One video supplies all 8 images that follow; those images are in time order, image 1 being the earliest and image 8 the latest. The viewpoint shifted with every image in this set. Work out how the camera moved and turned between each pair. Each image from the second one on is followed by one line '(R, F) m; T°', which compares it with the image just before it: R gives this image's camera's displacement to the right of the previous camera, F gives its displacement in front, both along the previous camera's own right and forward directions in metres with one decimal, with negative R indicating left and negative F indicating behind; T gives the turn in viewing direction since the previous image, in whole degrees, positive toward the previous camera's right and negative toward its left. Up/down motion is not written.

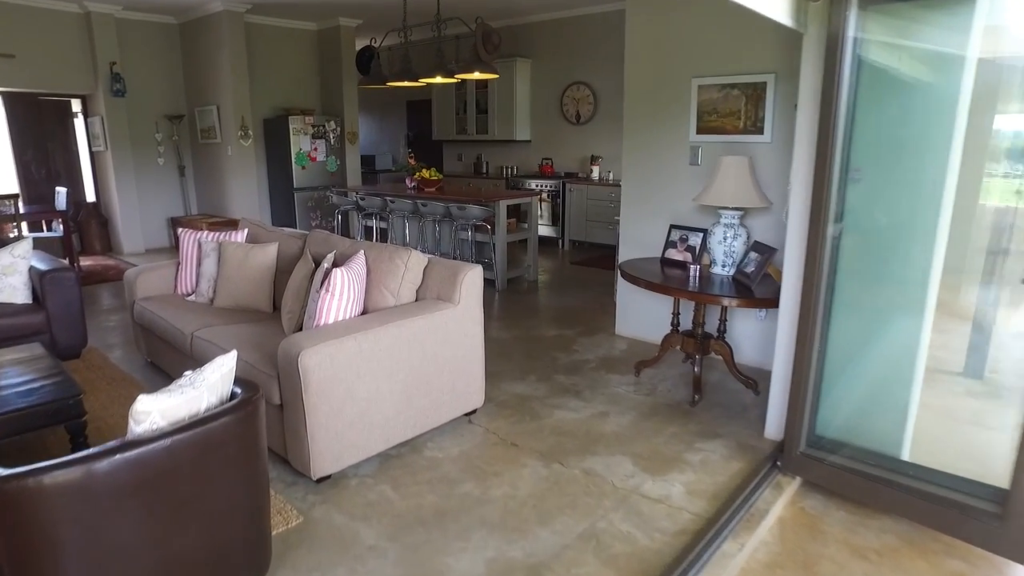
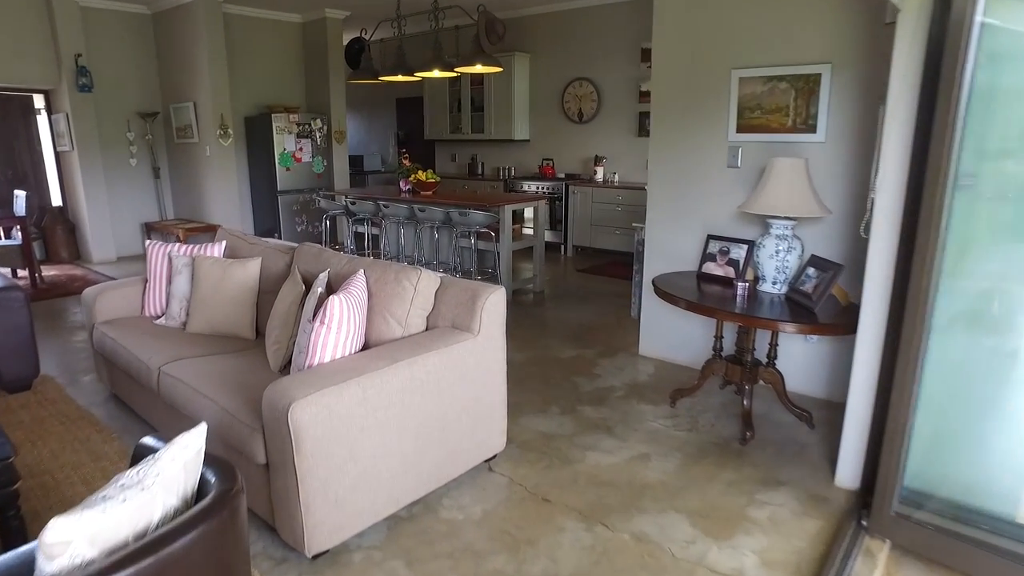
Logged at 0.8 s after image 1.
(-0.2, +0.5) m; +1°
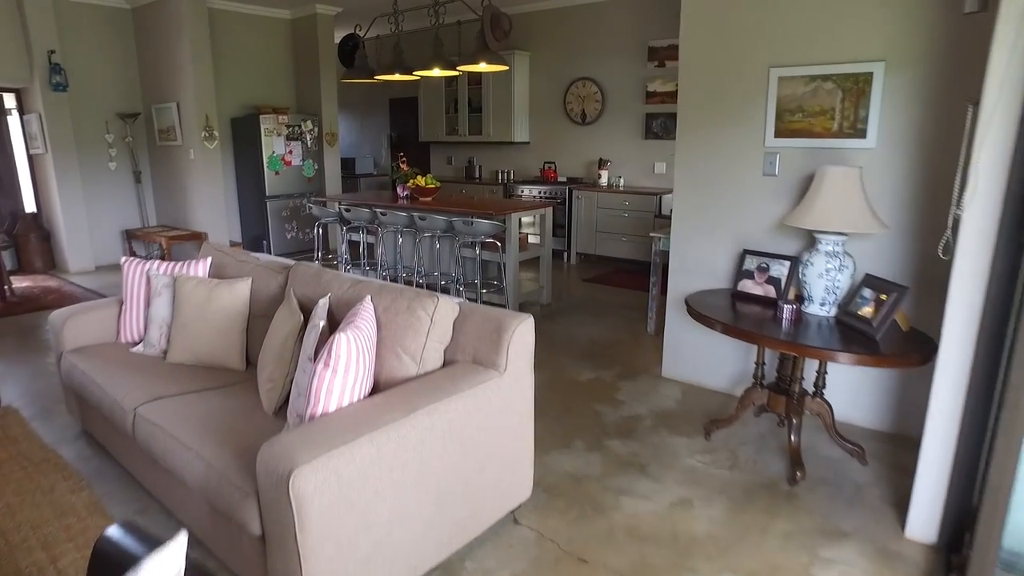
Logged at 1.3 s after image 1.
(-0.1, +0.3) m; +1°
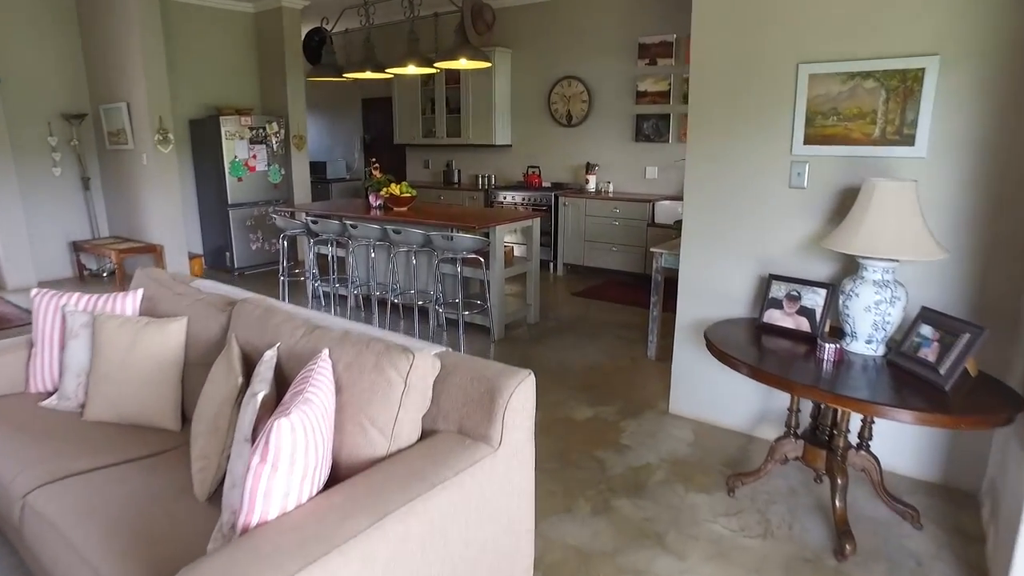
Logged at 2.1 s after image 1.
(0.0, +0.4) m; +2°
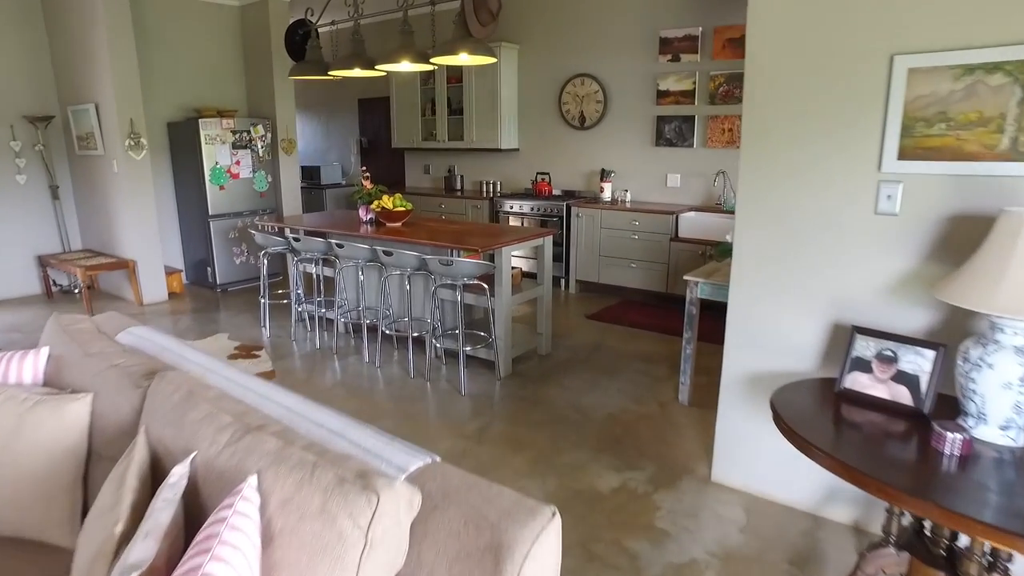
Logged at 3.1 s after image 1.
(0.0, +0.6) m; 0°
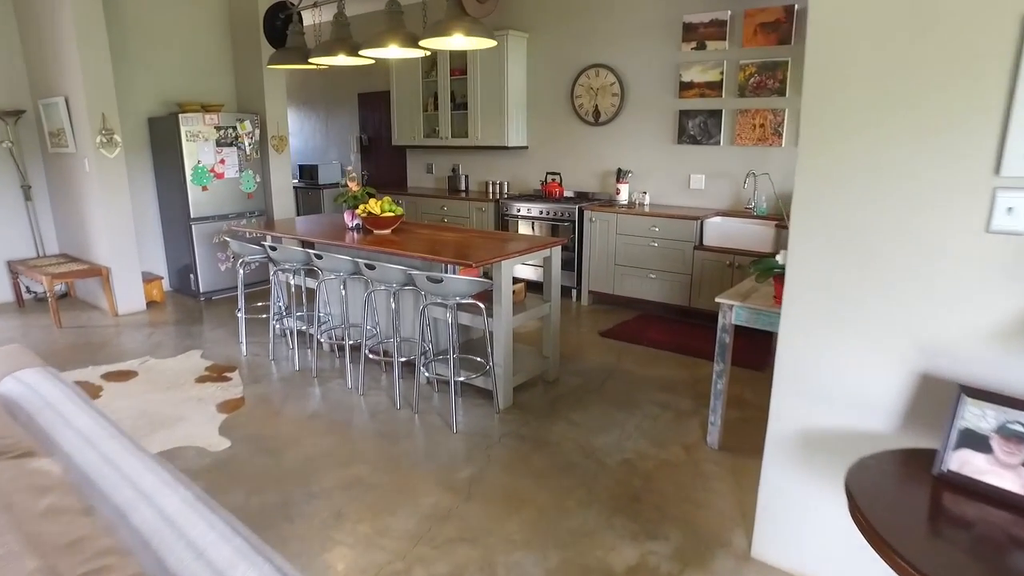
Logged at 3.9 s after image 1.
(+0.1, +0.5) m; -1°
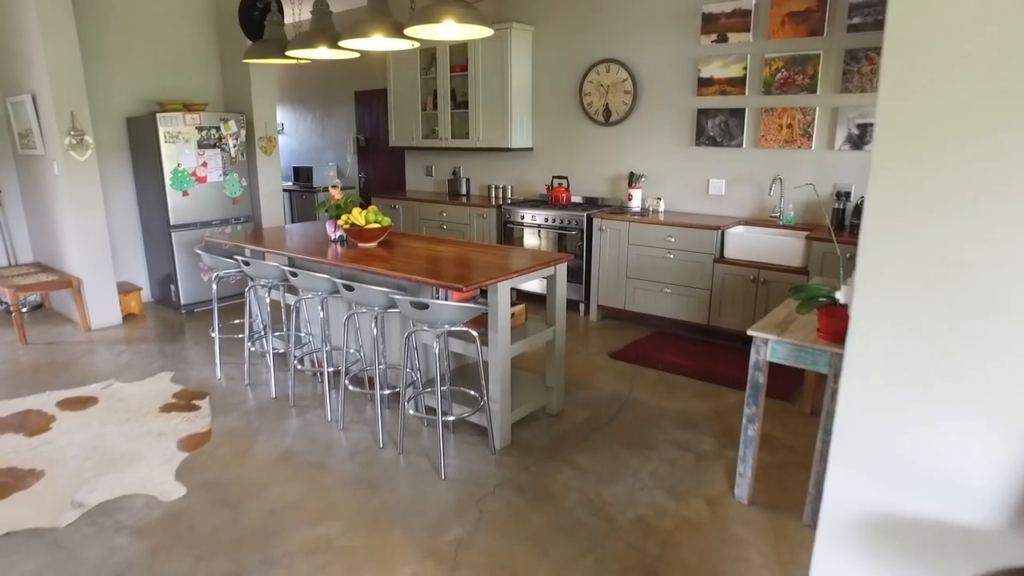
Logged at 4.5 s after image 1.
(0.0, +0.4) m; -1°
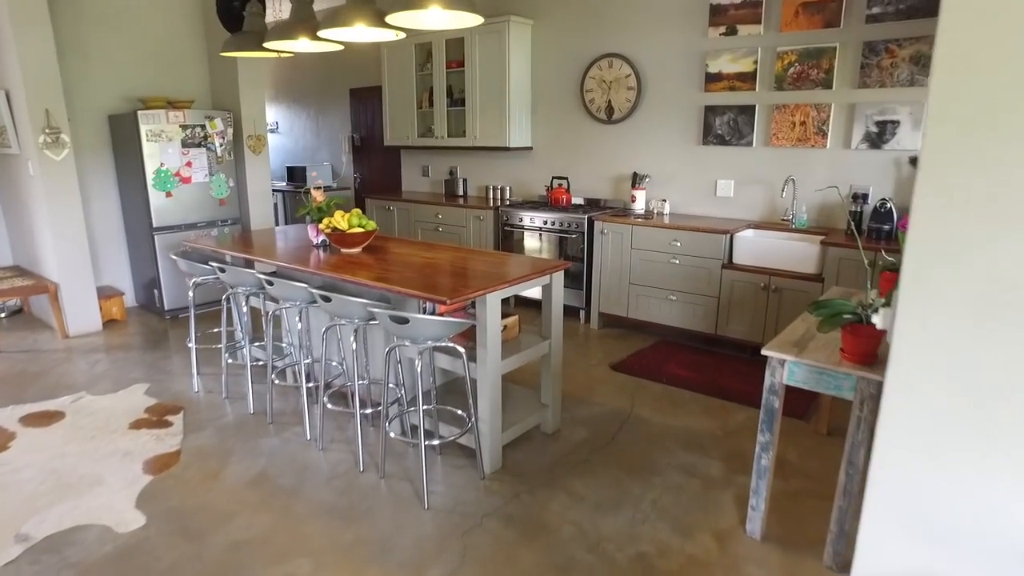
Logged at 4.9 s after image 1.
(+0.1, +0.2) m; 0°
